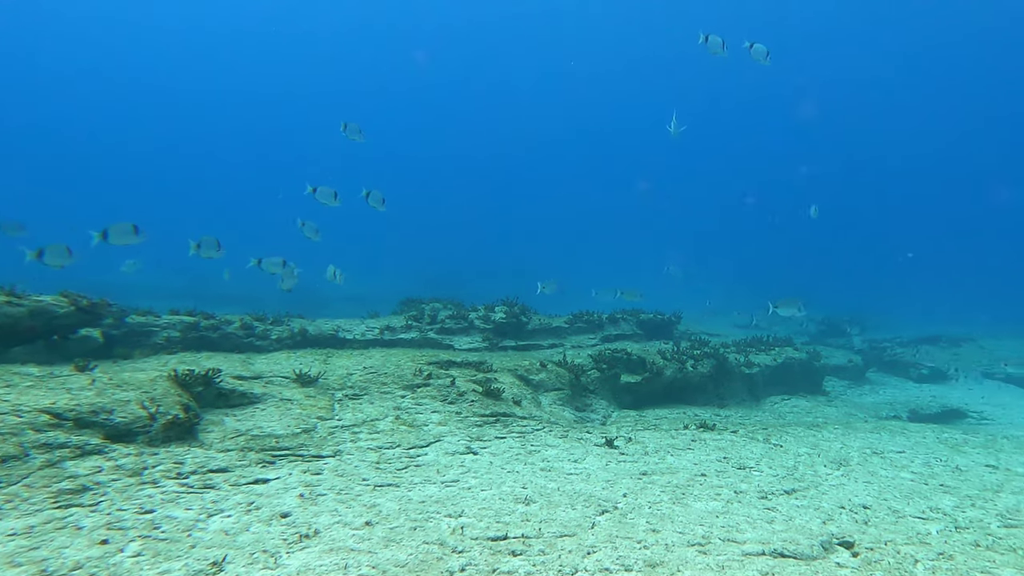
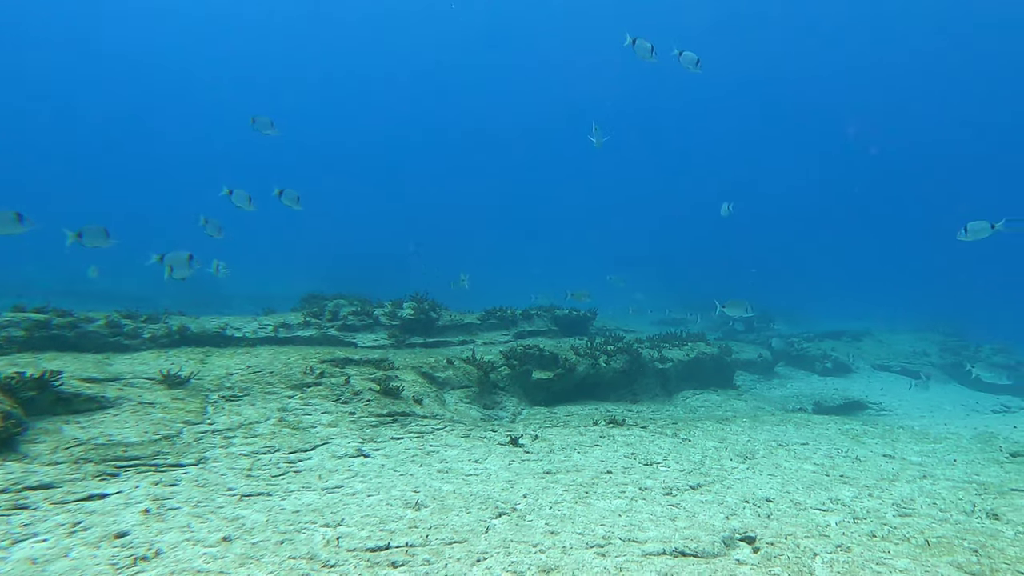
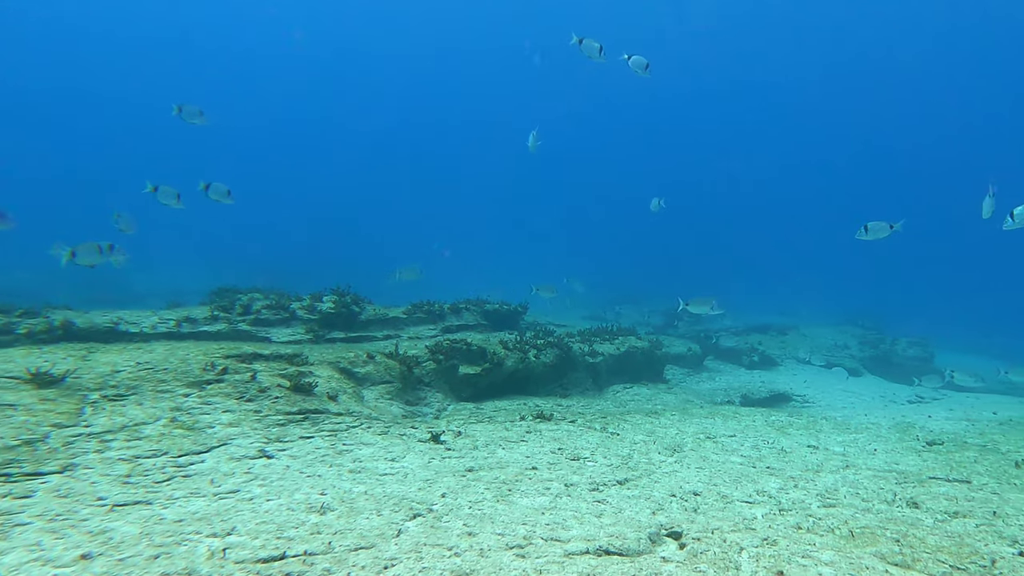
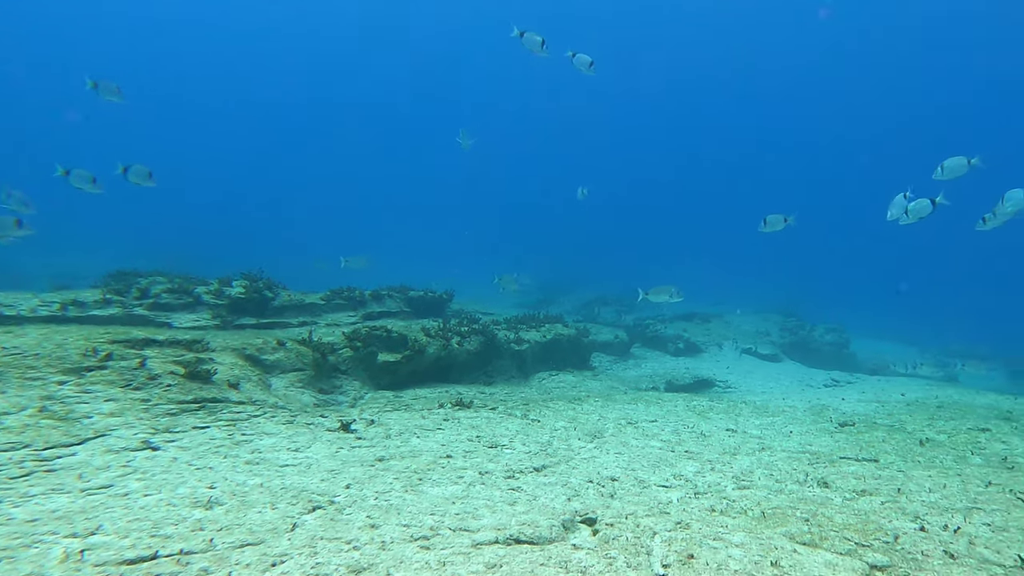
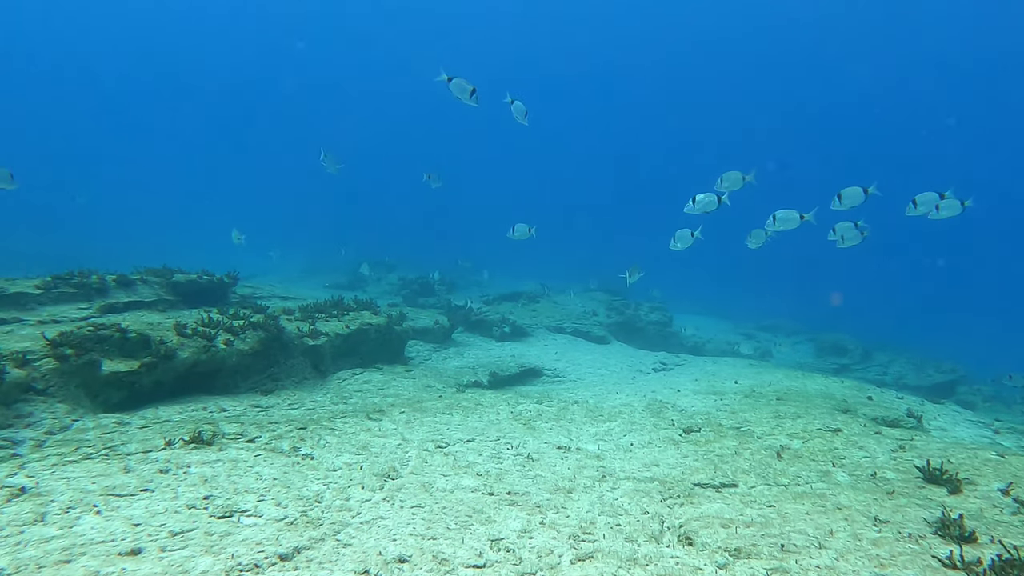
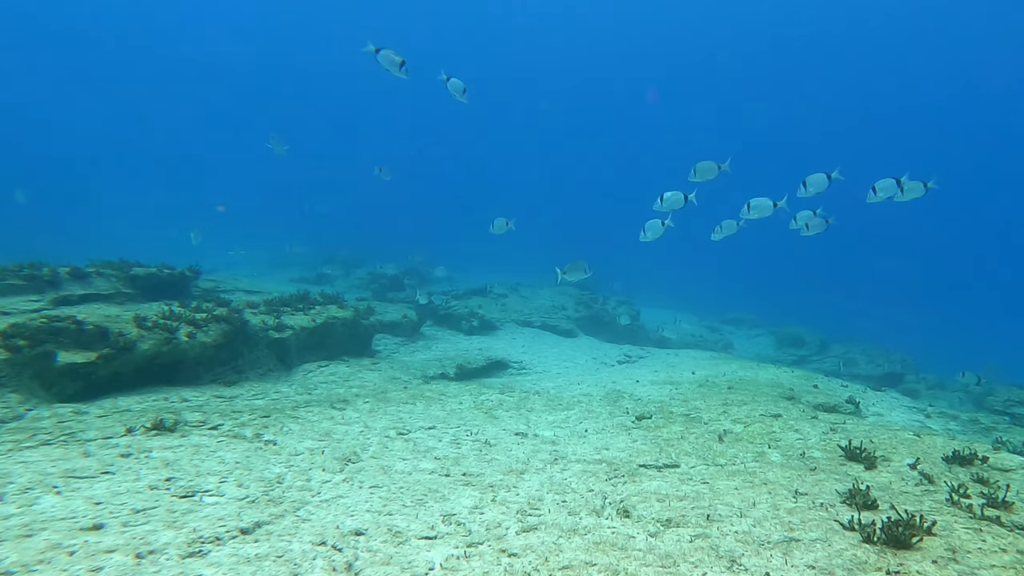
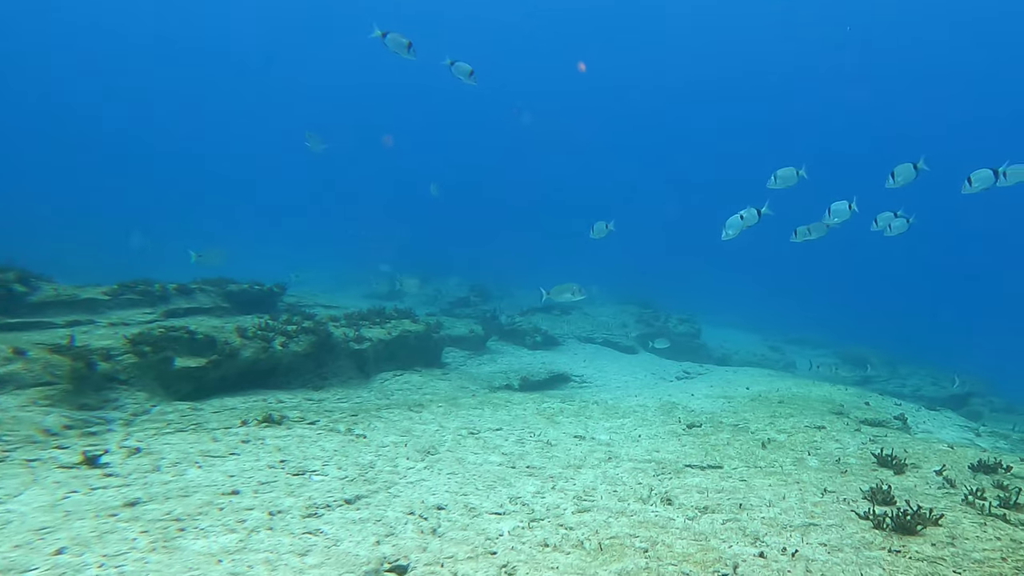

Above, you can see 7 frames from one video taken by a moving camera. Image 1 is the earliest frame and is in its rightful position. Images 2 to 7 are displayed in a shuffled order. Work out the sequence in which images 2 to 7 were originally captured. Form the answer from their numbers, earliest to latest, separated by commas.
2, 3, 4, 7, 6, 5
